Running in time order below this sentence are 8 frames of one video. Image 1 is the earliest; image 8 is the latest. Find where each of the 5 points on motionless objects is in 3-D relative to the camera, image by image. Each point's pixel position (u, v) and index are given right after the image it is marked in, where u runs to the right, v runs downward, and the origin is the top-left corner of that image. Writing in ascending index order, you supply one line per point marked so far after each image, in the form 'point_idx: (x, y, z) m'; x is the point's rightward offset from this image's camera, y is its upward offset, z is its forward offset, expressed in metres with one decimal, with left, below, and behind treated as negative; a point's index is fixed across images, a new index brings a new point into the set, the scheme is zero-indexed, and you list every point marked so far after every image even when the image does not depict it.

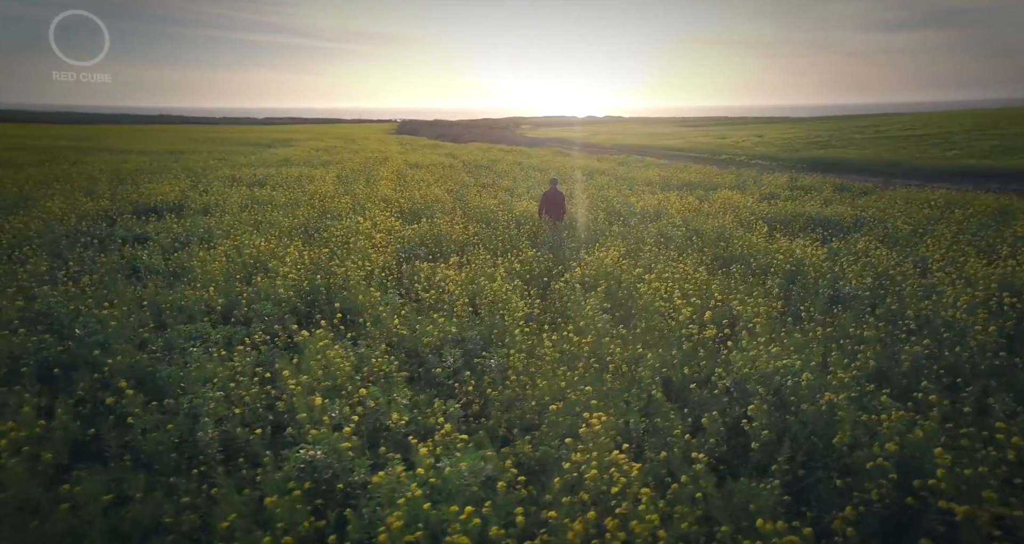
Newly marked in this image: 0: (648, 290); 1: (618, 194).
0: (+1.3, -0.2, +5.3) m
1: (+2.6, +2.0, +13.3) m
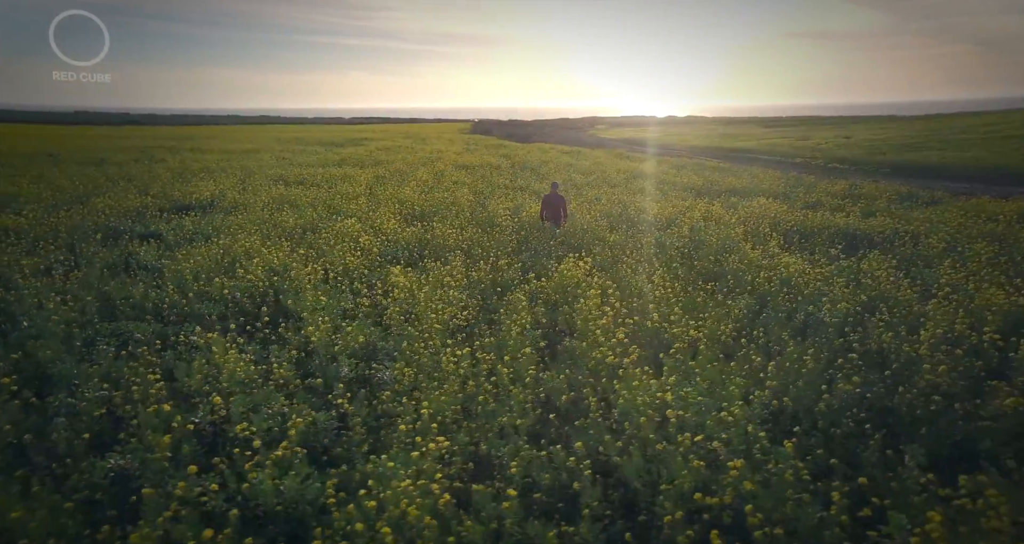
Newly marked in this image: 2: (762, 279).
0: (+0.7, -0.3, +5.1) m
1: (+3.1, +1.8, +12.9) m
2: (+2.9, -0.1, +6.2) m
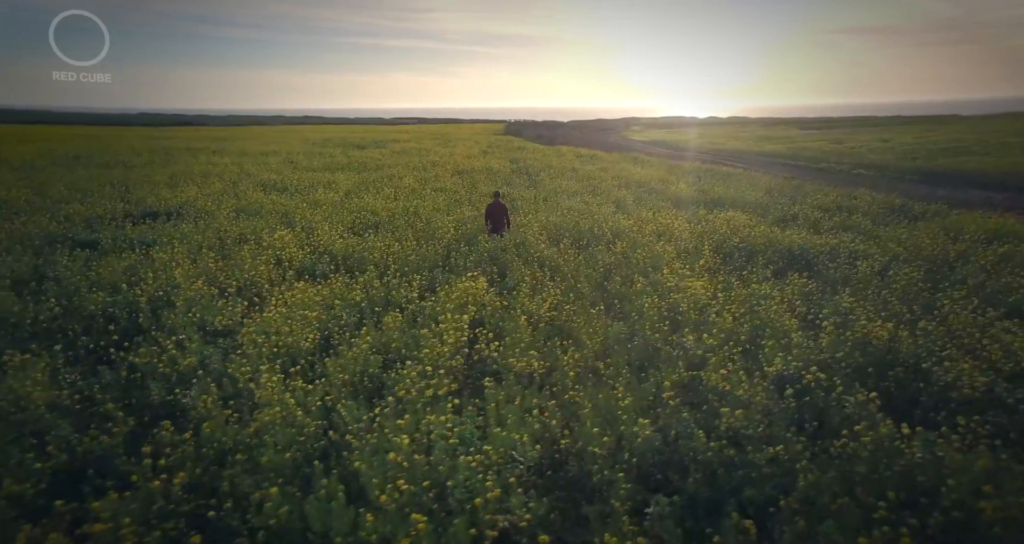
0: (-0.6, -0.6, +5.1) m
1: (+2.2, +1.5, +12.8) m
2: (+1.6, -0.4, +6.0) m
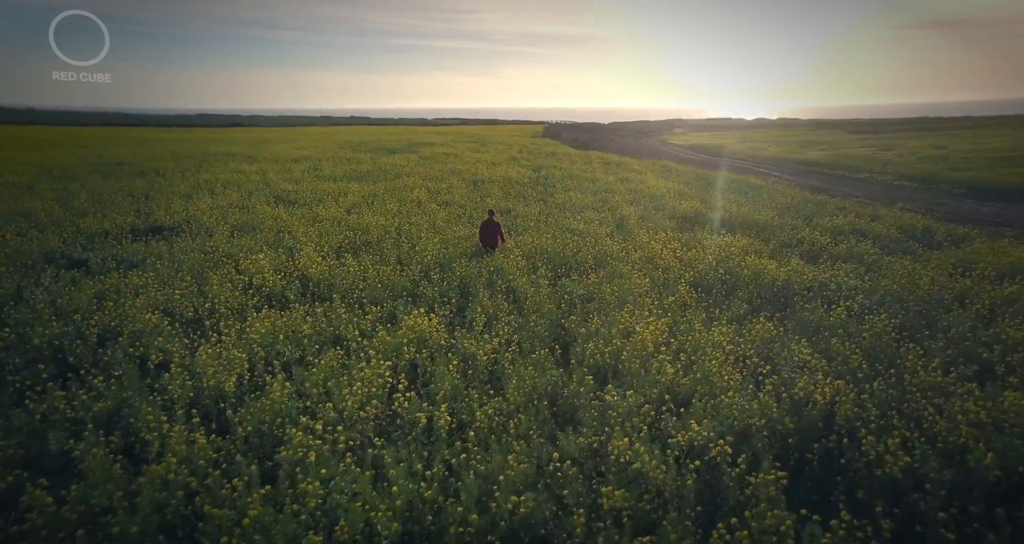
0: (-1.3, -1.0, +5.1) m
1: (+2.1, +0.9, +12.6) m
2: (+1.0, -0.8, +5.9) m
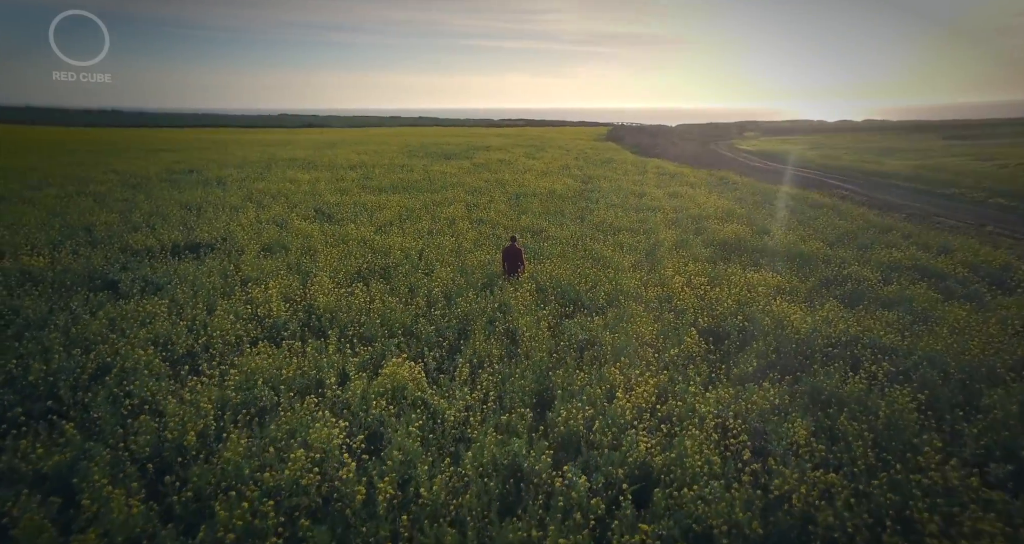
0: (-1.7, -1.6, +5.1) m
1: (+2.6, +0.2, +12.1) m
2: (+0.7, -1.5, +5.6) m
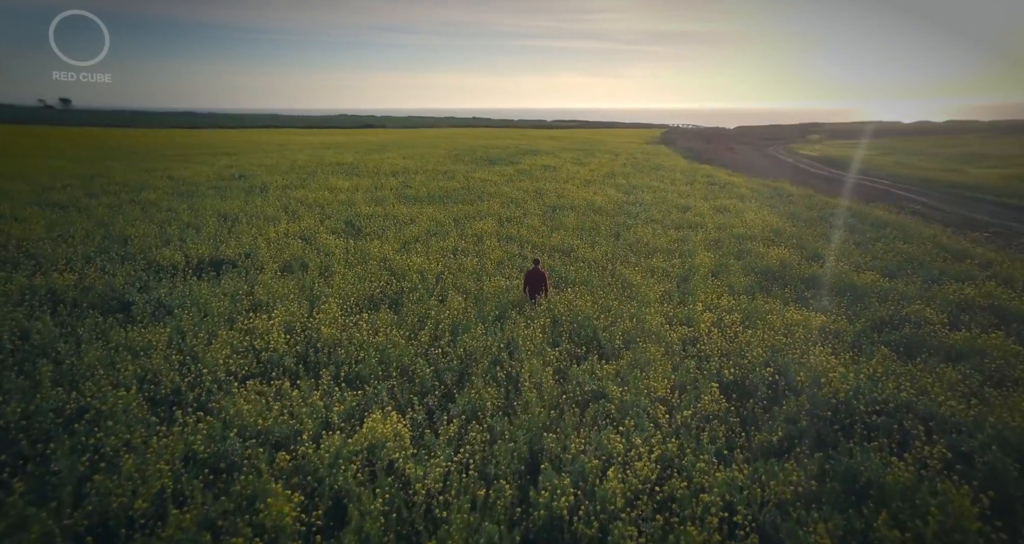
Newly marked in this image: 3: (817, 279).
0: (-1.9, -2.1, +4.7) m
1: (+3.0, -0.4, +11.3) m
2: (+0.5, -2.1, +5.0) m
3: (+7.6, -0.2, +13.1) m
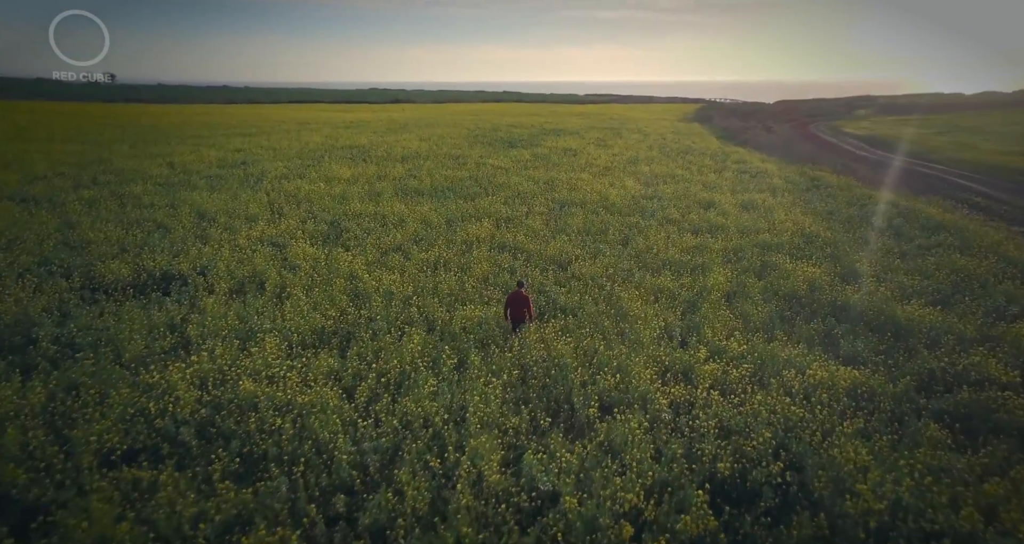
0: (-2.8, -2.9, +3.3) m
1: (+2.5, -1.0, +9.7) m
2: (-0.4, -2.9, +3.5) m
3: (+7.2, -0.8, +11.2) m
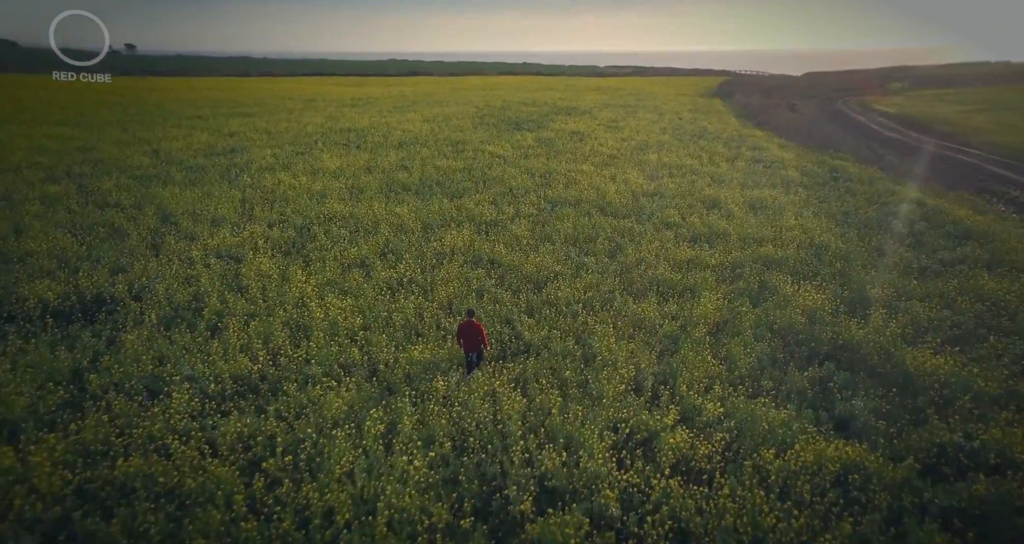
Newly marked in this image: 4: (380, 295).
0: (-3.8, -3.8, +2.4) m
1: (+1.7, -1.7, +8.5) m
2: (-1.4, -3.8, +2.5) m
3: (+6.4, -1.5, +9.9) m
4: (-2.8, -0.5, +11.3) m
